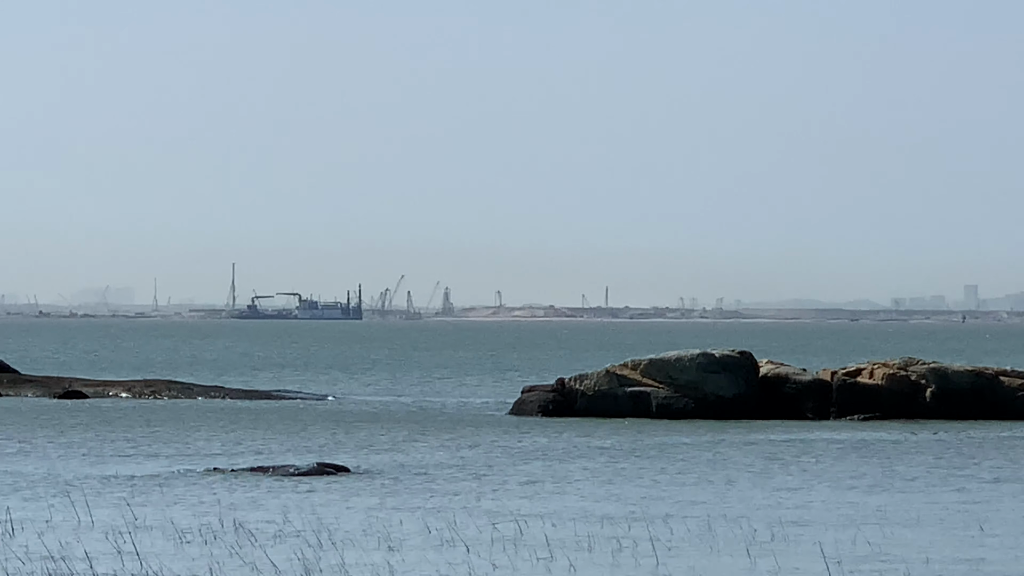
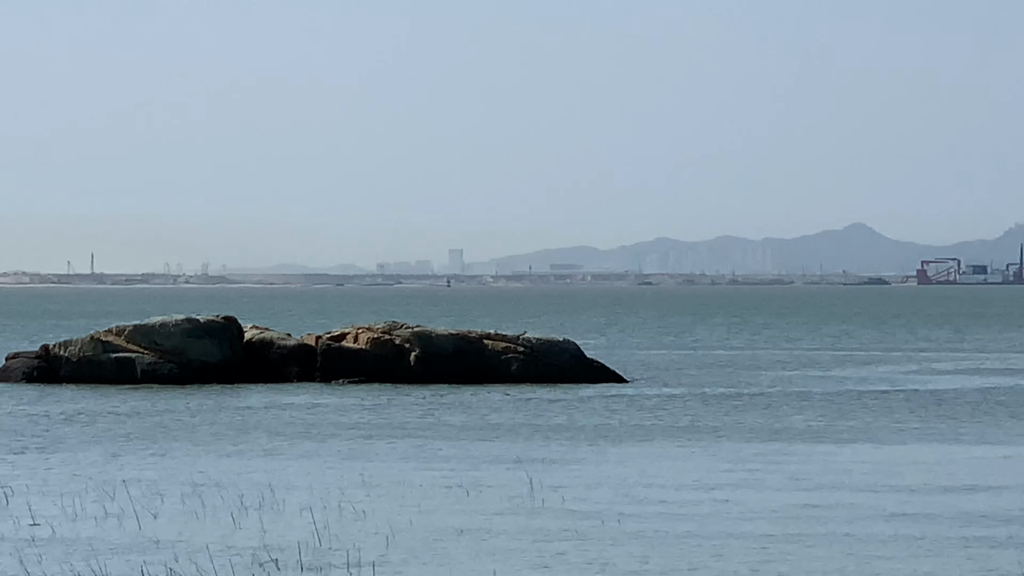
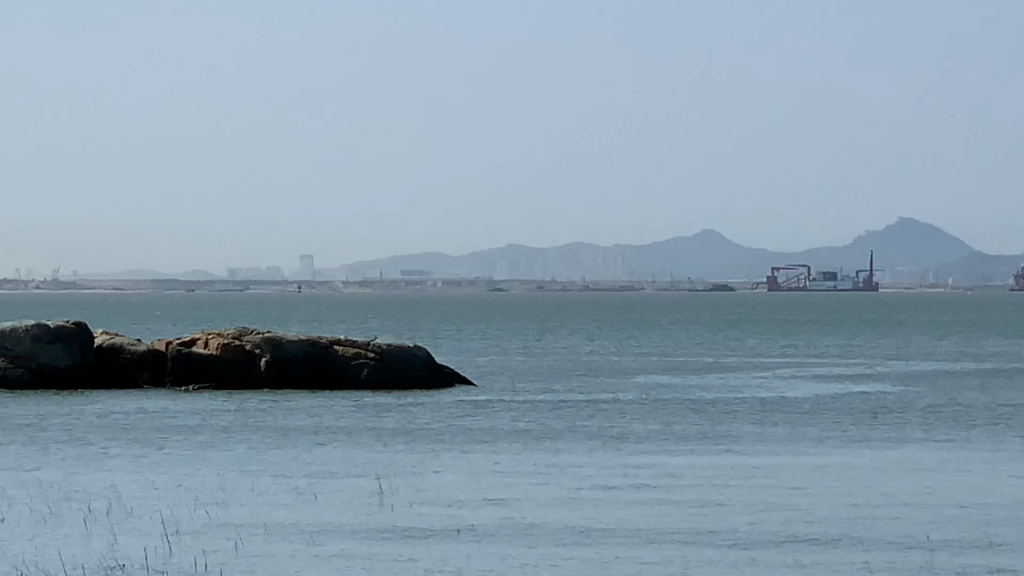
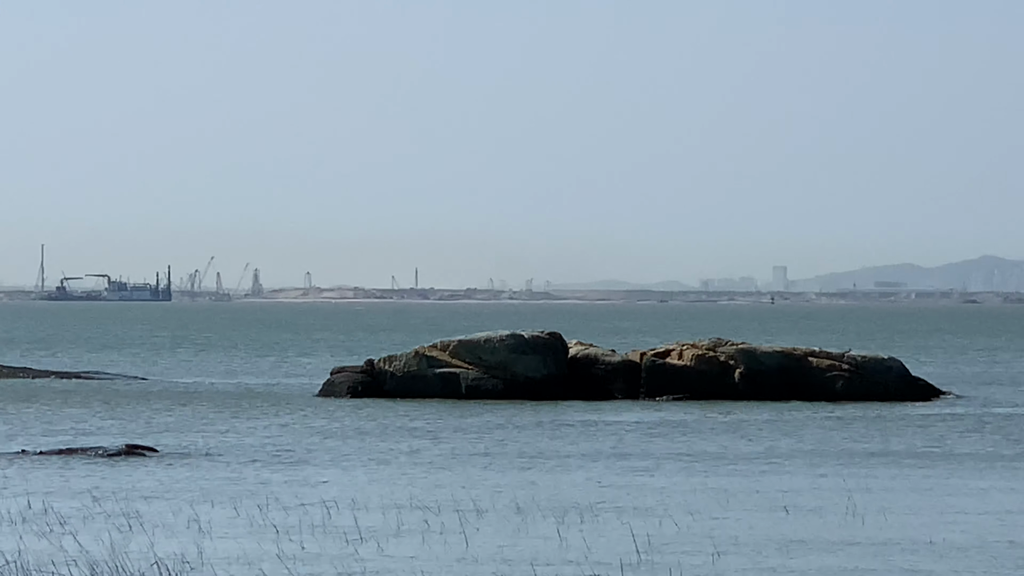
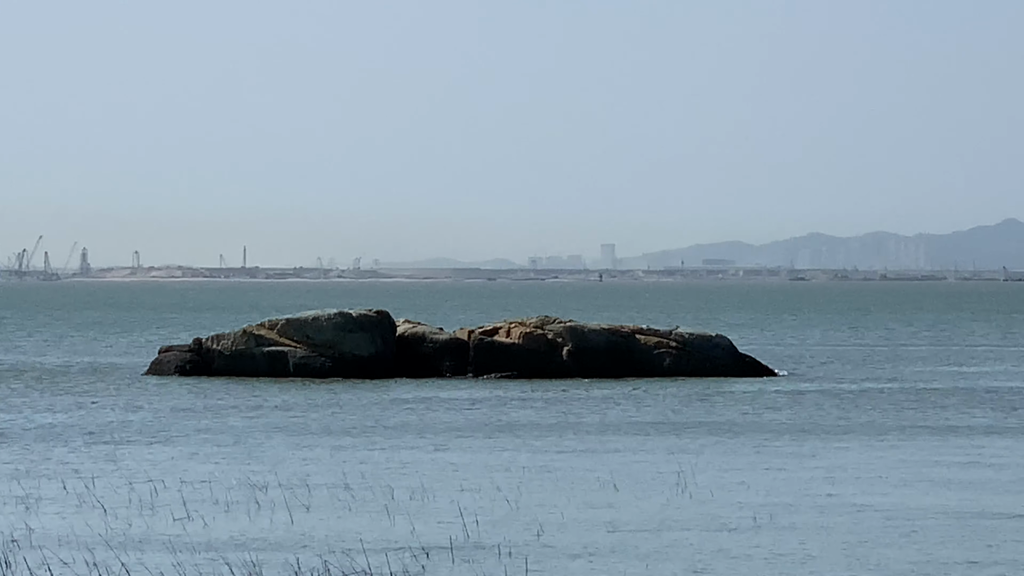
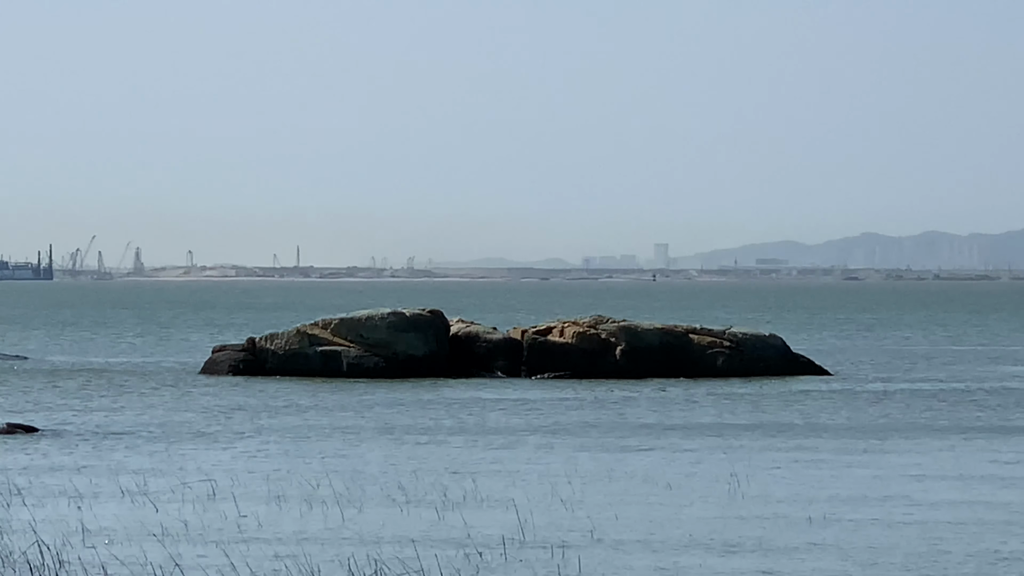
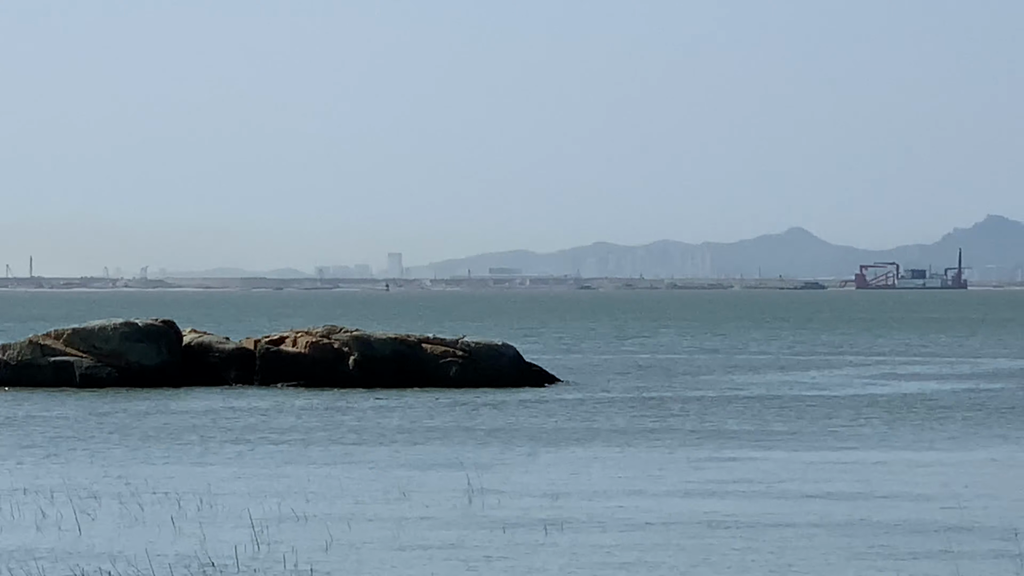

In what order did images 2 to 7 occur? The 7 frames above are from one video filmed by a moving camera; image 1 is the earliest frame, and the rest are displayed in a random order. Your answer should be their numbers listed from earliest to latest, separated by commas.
4, 6, 5, 2, 7, 3
